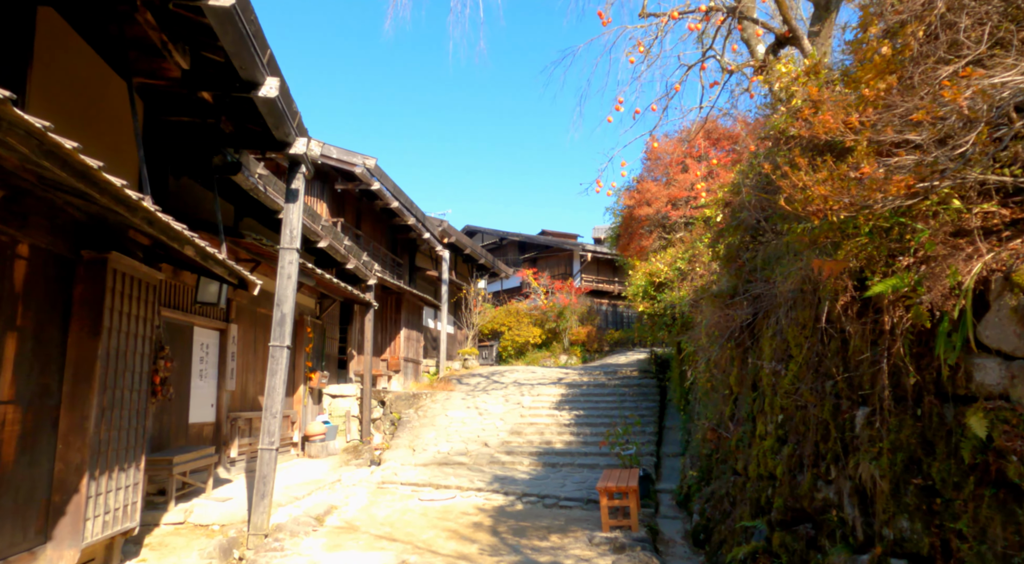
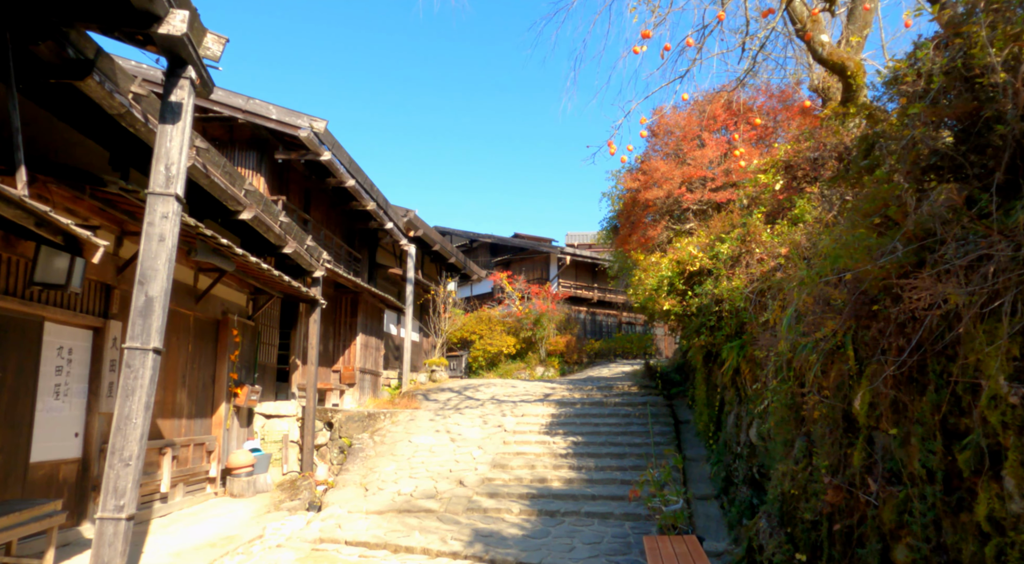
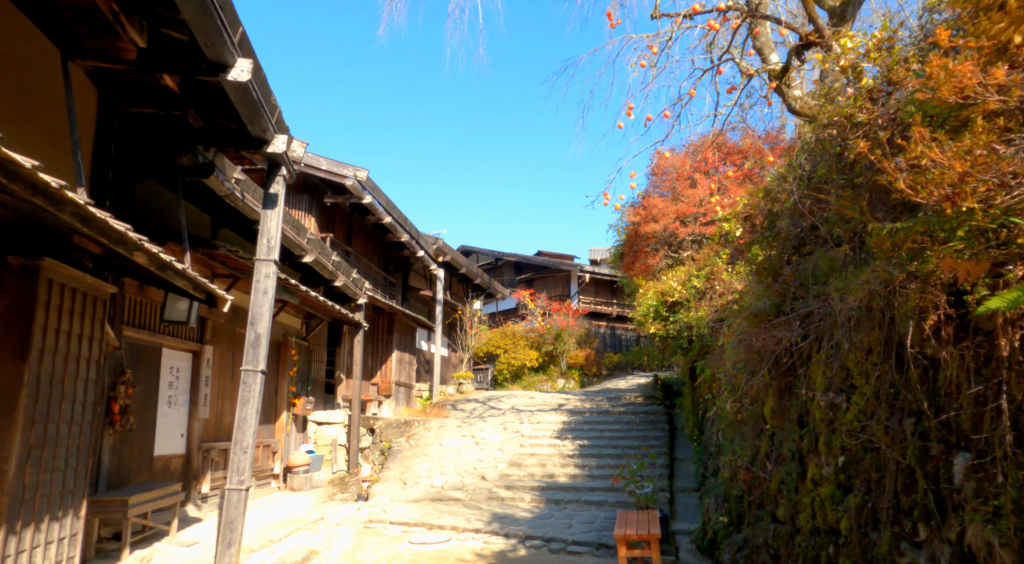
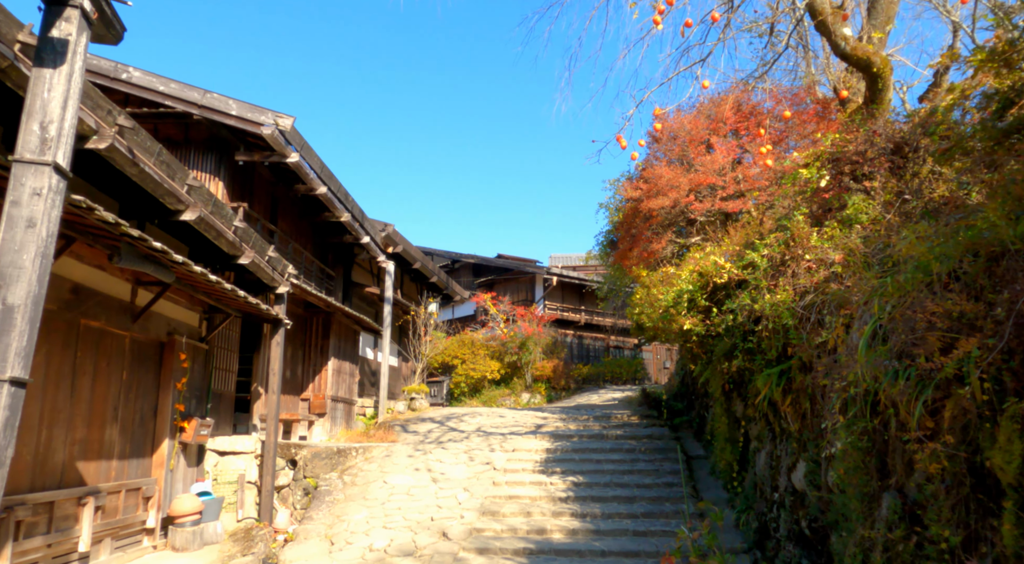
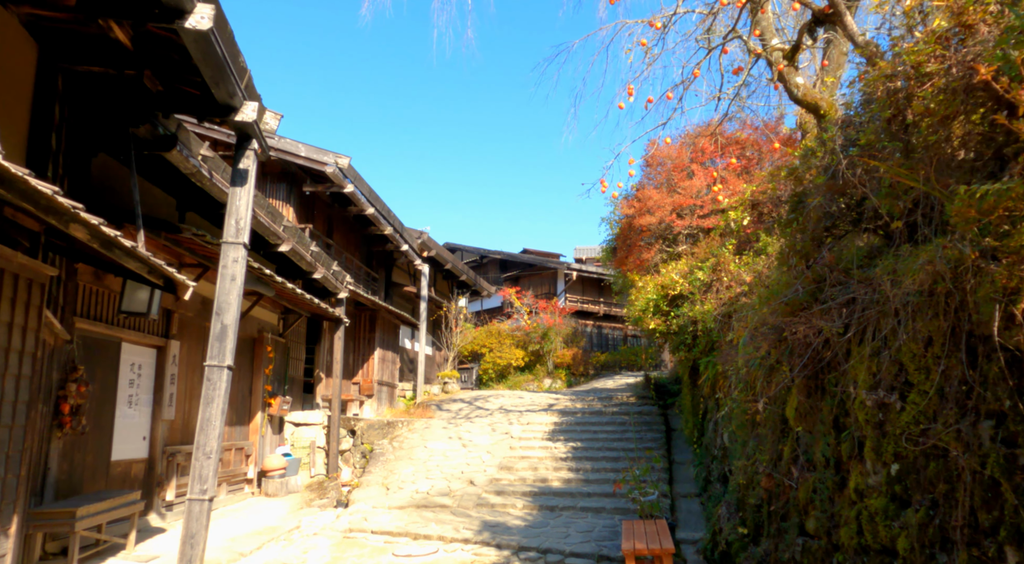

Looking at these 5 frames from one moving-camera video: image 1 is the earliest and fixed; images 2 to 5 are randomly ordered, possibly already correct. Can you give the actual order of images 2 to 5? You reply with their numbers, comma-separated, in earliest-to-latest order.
3, 5, 2, 4
